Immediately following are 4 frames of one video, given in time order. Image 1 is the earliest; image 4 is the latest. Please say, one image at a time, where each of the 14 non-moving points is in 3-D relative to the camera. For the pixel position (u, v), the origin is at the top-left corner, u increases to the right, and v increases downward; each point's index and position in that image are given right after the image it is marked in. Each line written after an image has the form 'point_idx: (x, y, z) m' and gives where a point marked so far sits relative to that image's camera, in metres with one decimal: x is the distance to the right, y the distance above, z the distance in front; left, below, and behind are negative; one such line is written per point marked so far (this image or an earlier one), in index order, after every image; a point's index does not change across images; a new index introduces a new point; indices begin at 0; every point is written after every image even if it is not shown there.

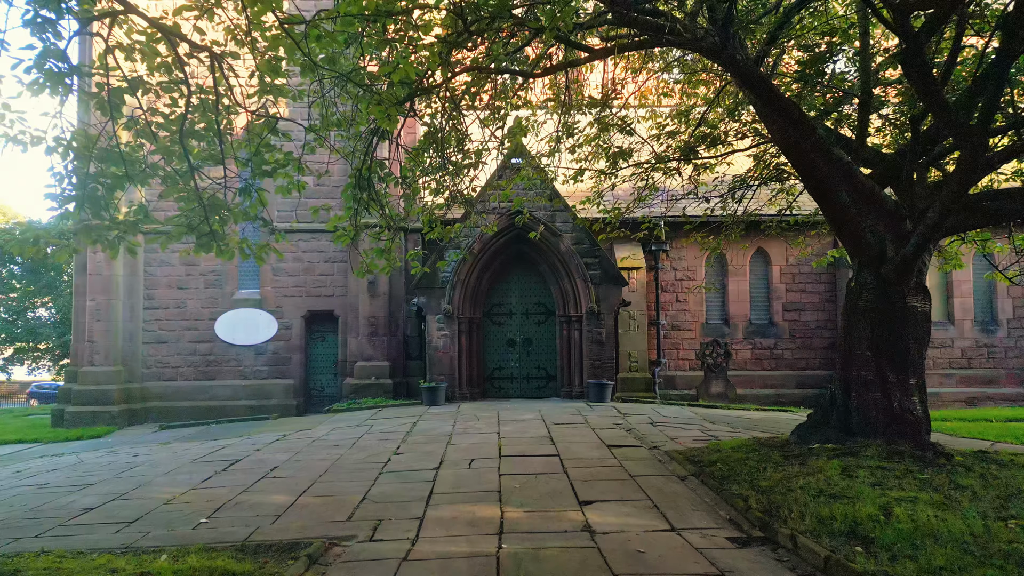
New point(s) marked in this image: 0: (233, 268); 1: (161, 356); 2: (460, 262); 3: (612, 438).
0: (-6.4, +0.5, +12.6) m
1: (-7.9, -1.5, +12.4) m
2: (-1.1, +0.5, +11.1) m
3: (+1.4, -2.1, +7.6) m
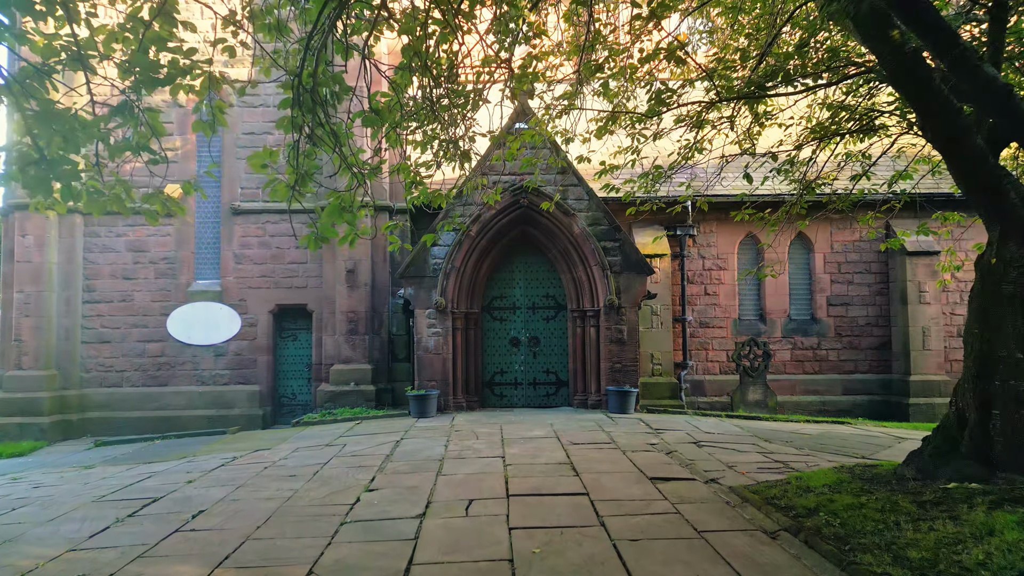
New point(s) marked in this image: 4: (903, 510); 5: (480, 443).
0: (-6.4, +0.7, +10.8) m
1: (-7.9, -1.4, +10.6) m
2: (-1.0, +0.7, +9.3) m
3: (+1.5, -1.9, +5.8) m
4: (+2.8, -1.6, +4.0) m
5: (-0.4, -2.0, +7.0) m
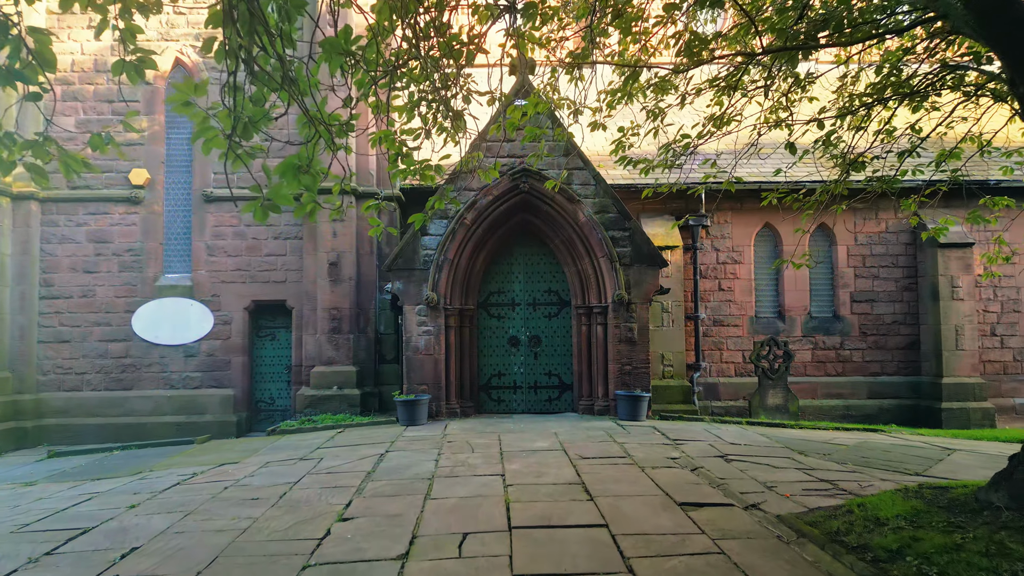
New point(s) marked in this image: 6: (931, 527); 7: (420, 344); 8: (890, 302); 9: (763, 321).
0: (-6.4, +0.8, +9.9) m
1: (-7.9, -1.3, +9.6) m
2: (-1.0, +0.8, +8.4) m
3: (+1.5, -1.8, +4.9) m
4: (+2.9, -1.5, +3.1) m
5: (-0.4, -1.9, +6.1) m
6: (+2.8, -1.6, +3.6) m
7: (-1.4, -0.8, +8.4) m
8: (+7.0, -0.3, +10.2) m
9: (+4.7, -0.6, +10.2) m
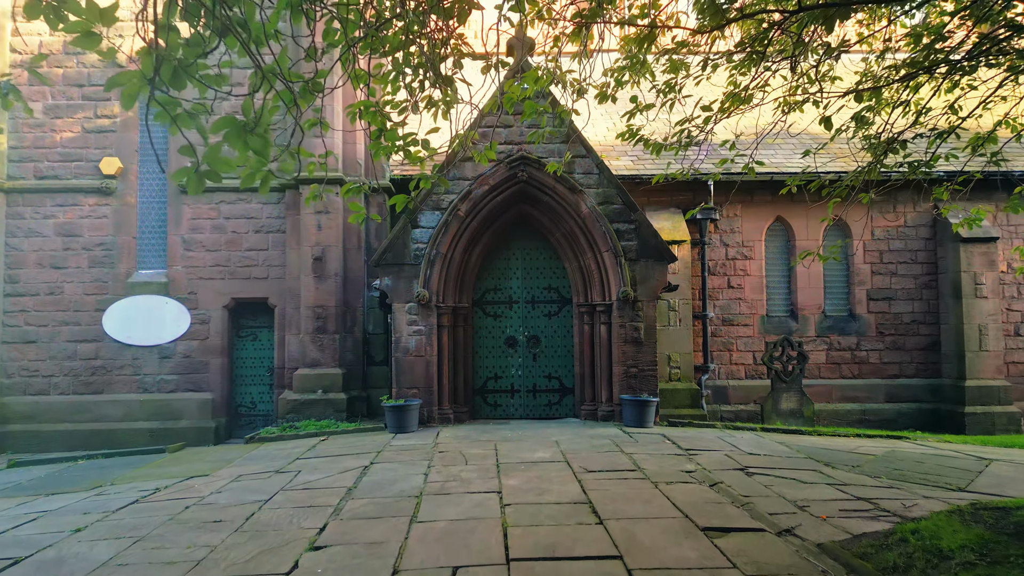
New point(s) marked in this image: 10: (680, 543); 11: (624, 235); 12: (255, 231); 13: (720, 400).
0: (-6.5, +0.8, +9.3) m
1: (-7.9, -1.2, +9.0) m
2: (-1.0, +0.9, +7.8) m
3: (+1.5, -1.7, +4.4) m
4: (+2.9, -1.5, +2.6) m
5: (-0.4, -1.8, +5.5) m
6: (+2.8, -1.5, +3.1) m
7: (-1.4, -0.8, +7.8) m
8: (+7.0, -0.2, +9.7) m
9: (+4.6, -0.6, +9.6) m
10: (+1.1, -1.7, +3.6) m
11: (+1.6, +0.8, +7.9) m
12: (-4.3, +0.9, +9.2) m
13: (+3.6, -1.9, +9.4) m
